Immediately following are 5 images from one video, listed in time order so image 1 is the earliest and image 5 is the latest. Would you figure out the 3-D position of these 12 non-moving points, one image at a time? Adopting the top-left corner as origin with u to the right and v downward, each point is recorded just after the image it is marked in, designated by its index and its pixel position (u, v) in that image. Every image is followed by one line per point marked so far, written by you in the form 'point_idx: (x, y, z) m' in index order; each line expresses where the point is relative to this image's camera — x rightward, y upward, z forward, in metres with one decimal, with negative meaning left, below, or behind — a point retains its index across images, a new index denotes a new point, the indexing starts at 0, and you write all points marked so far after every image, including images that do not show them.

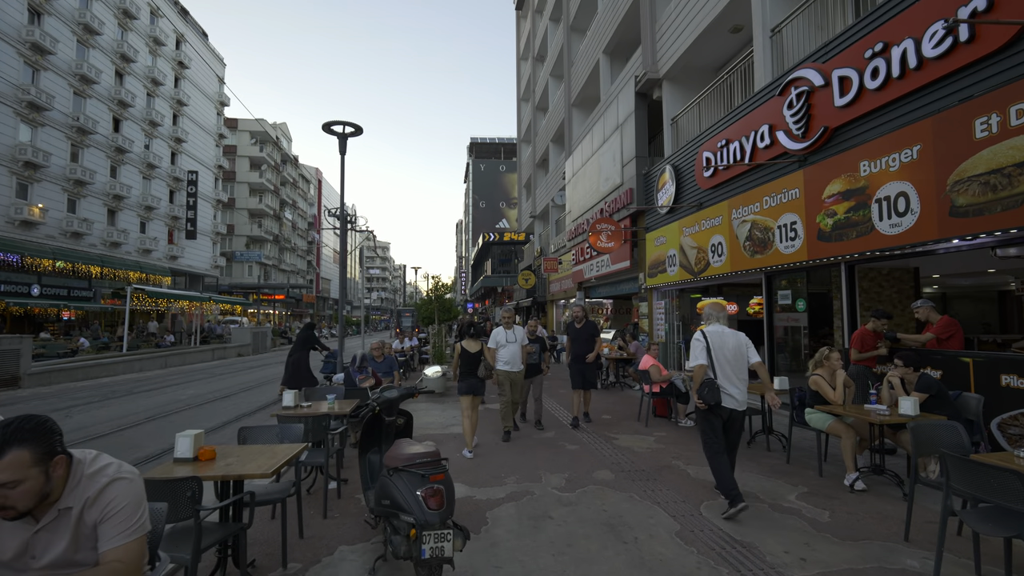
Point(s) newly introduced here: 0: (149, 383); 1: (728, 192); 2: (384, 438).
0: (-12.2, -3.2, +16.9) m
1: (+4.8, +2.1, +11.0) m
2: (-1.2, -1.4, +4.7) m
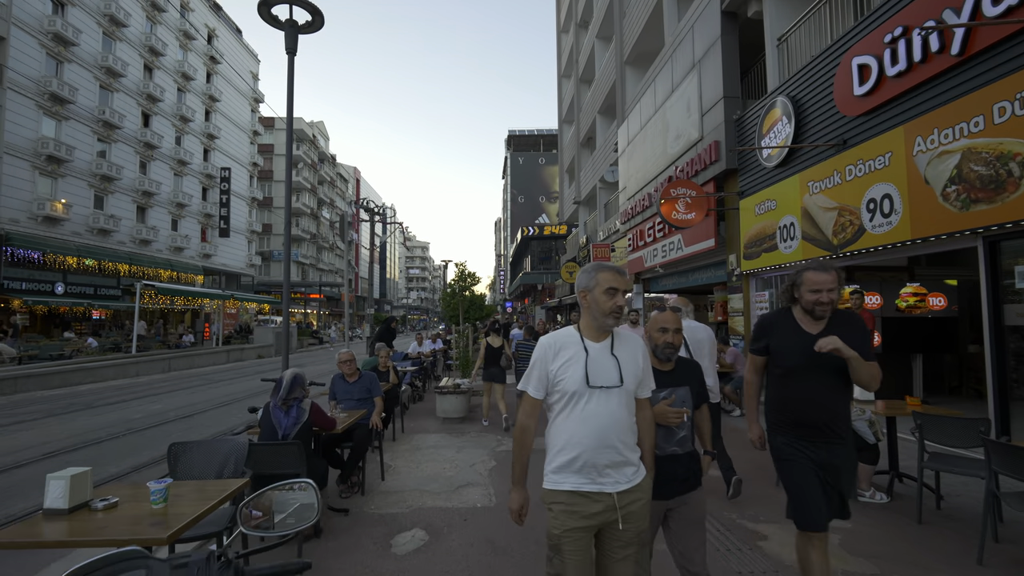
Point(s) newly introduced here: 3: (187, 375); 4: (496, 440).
0: (-10.9, -3.0, +14.3) m
1: (+5.5, +2.4, +7.0) m
2: (-1.0, -1.1, +1.2) m
3: (-12.6, -3.4, +19.8) m
4: (-0.2, -2.4, +7.9) m
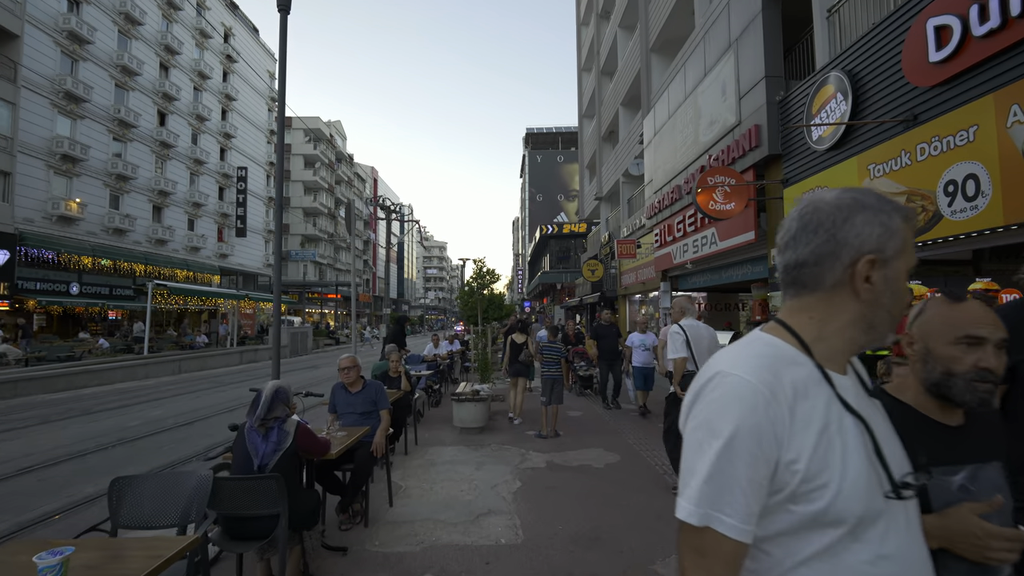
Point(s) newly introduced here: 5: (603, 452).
0: (-10.4, -2.9, +13.7) m
1: (+5.8, +2.5, +6.0) m
2: (-0.9, -1.1, +0.4) m
3: (-11.9, -3.4, +19.3) m
4: (+0.1, -2.3, +7.0) m
5: (+1.3, -2.3, +7.1) m
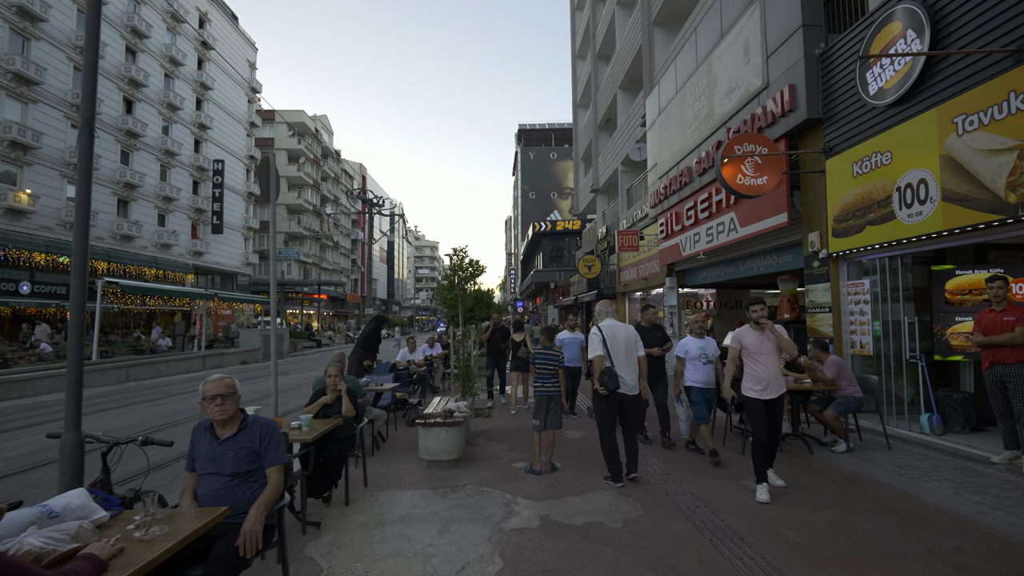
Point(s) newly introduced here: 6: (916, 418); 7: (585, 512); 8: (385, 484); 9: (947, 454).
0: (-10.7, -2.8, +11.7) m
1: (+5.6, +2.7, +4.2) m
2: (-1.0, -0.9, -1.5) m
3: (-12.3, -3.3, +17.2) m
4: (-0.1, -2.2, +5.1) m
5: (+1.1, -2.2, +5.2) m
6: (+5.8, -1.9, +7.3) m
7: (+0.7, -2.2, +4.9) m
8: (-1.5, -2.2, +5.9) m
9: (+5.5, -2.1, +6.4) m
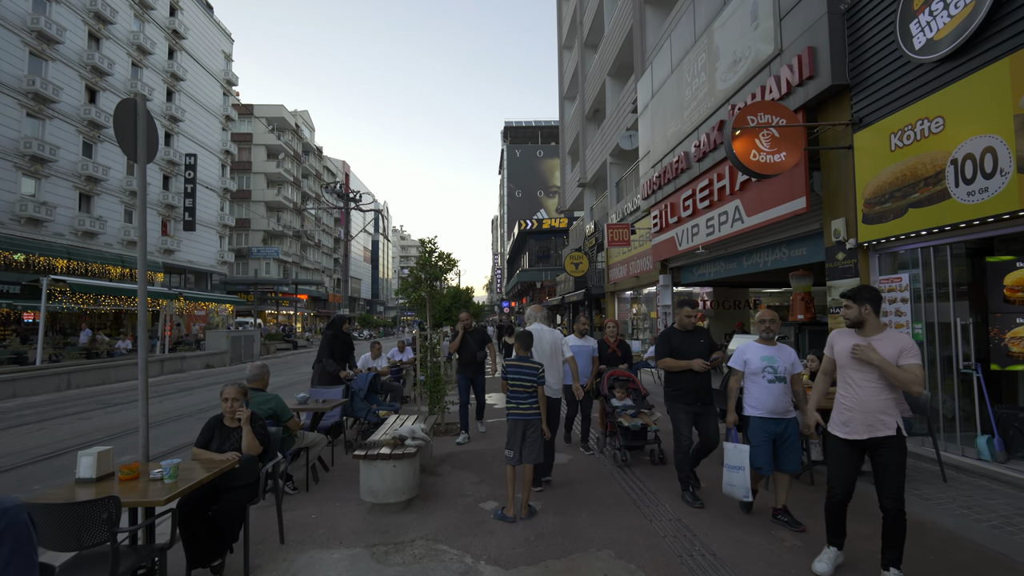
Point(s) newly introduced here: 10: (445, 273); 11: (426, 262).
0: (-11.1, -2.8, +10.0) m
1: (+5.3, +2.7, +2.9) m
2: (-1.1, -0.9, -3.0) m
3: (-12.8, -3.3, +15.5) m
4: (-0.4, -2.1, +3.7) m
5: (+0.8, -2.1, +3.8) m
6: (+5.5, -1.8, +6.1) m
7: (+0.4, -2.1, +3.6) m
8: (-1.8, -2.2, +4.5) m
9: (+5.2, -2.0, +5.2) m
10: (-1.5, +0.3, +11.3) m
11: (-1.9, +0.6, +11.1) m
